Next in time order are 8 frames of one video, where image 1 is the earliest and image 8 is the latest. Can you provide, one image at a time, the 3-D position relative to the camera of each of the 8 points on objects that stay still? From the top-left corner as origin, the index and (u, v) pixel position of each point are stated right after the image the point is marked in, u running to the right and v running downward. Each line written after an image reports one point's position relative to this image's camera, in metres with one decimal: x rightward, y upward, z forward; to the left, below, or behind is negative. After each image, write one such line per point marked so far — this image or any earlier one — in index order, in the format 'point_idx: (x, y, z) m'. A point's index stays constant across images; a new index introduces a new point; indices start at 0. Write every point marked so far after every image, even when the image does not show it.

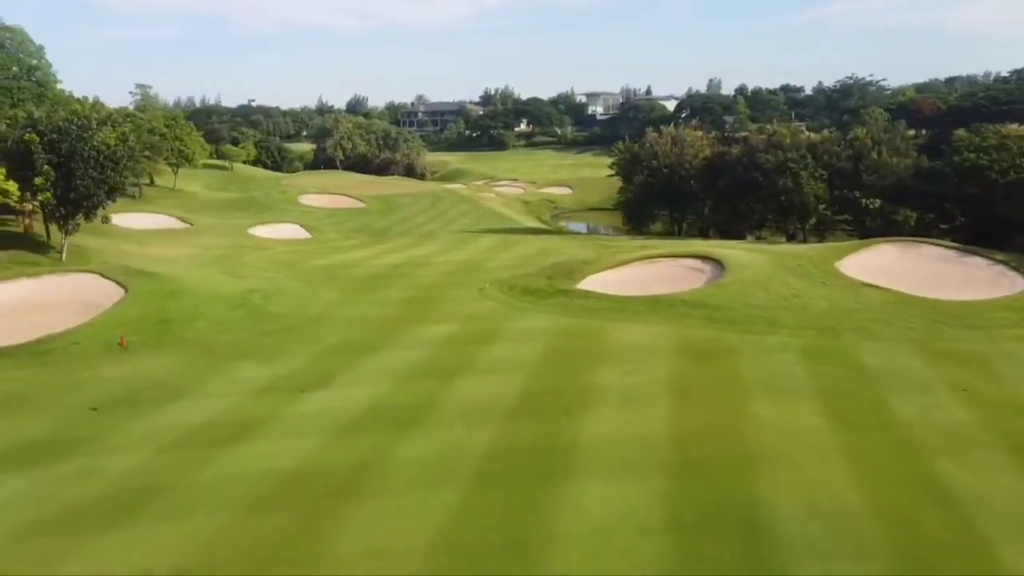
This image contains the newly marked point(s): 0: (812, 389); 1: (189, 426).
0: (+7.0, -2.4, +18.7) m
1: (-6.8, -2.9, +16.8) m
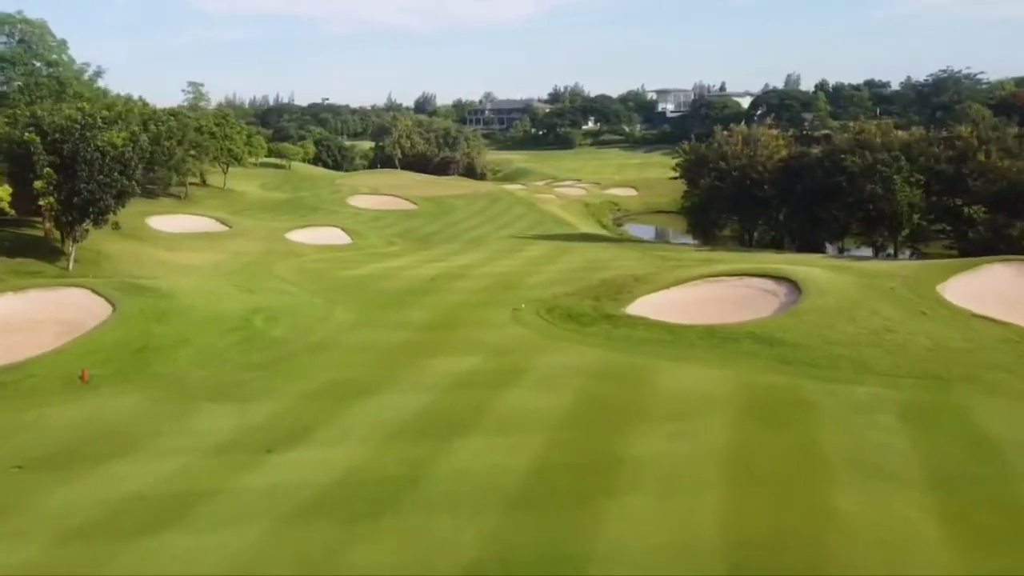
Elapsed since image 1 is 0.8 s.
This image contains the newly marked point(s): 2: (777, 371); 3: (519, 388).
0: (+7.2, -3.2, +14.2) m
1: (-6.7, -3.6, +13.5) m
2: (+6.4, -2.0, +19.4) m
3: (+0.2, -2.4, +19.1) m
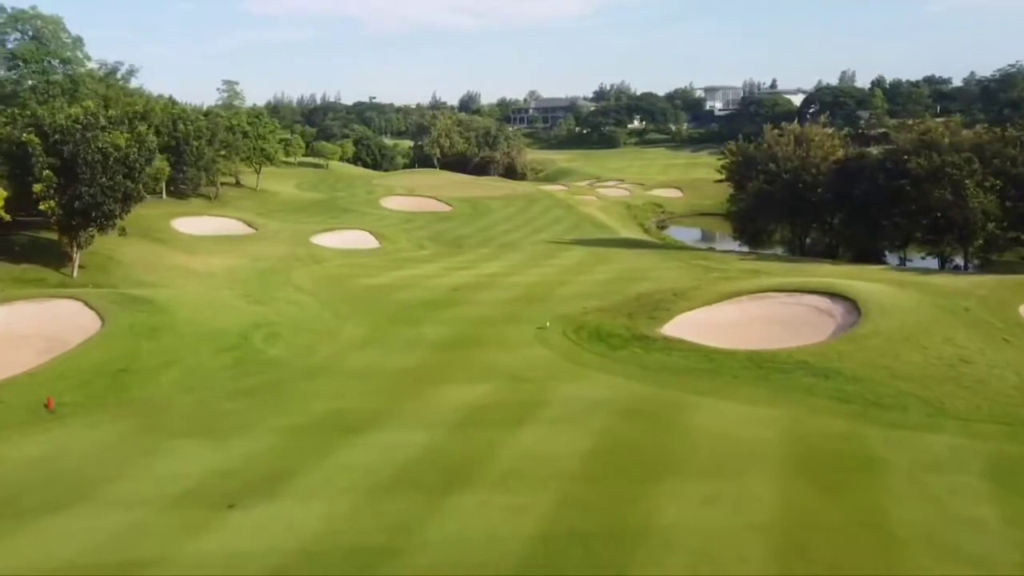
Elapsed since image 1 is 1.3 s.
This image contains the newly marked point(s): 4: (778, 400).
0: (+7.2, -3.8, +11.4) m
1: (-6.7, -4.0, +11.5) m
2: (+6.7, -2.6, +16.7) m
3: (+0.4, -2.9, +16.6) m
4: (+5.8, -2.5, +17.5) m
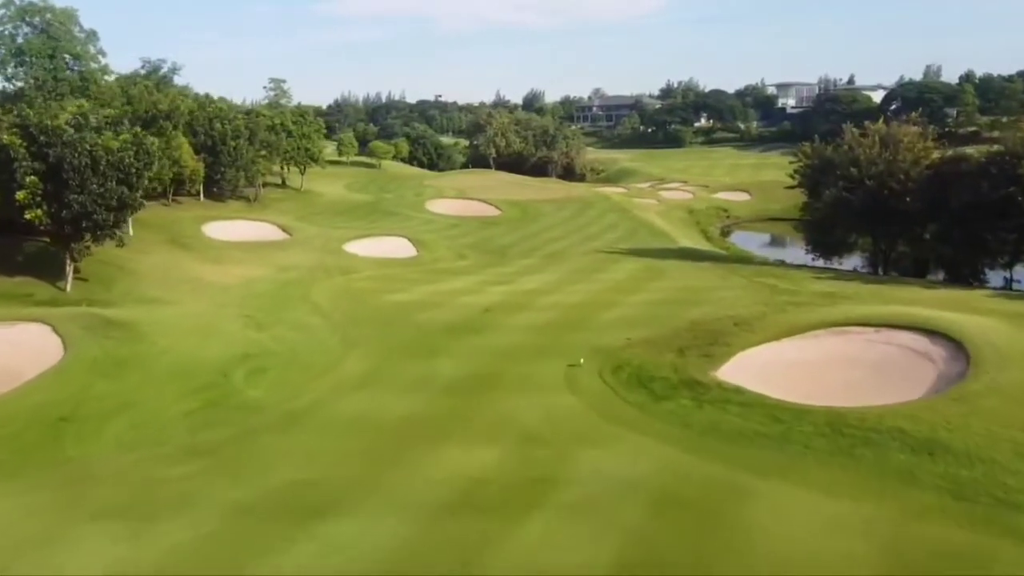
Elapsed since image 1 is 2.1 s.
0: (+6.7, -4.7, +7.1) m
1: (-7.1, -4.7, +8.3) m
2: (+6.7, -3.5, +12.4) m
3: (+0.5, -3.7, +12.9) m
4: (+5.9, -3.3, +13.3) m
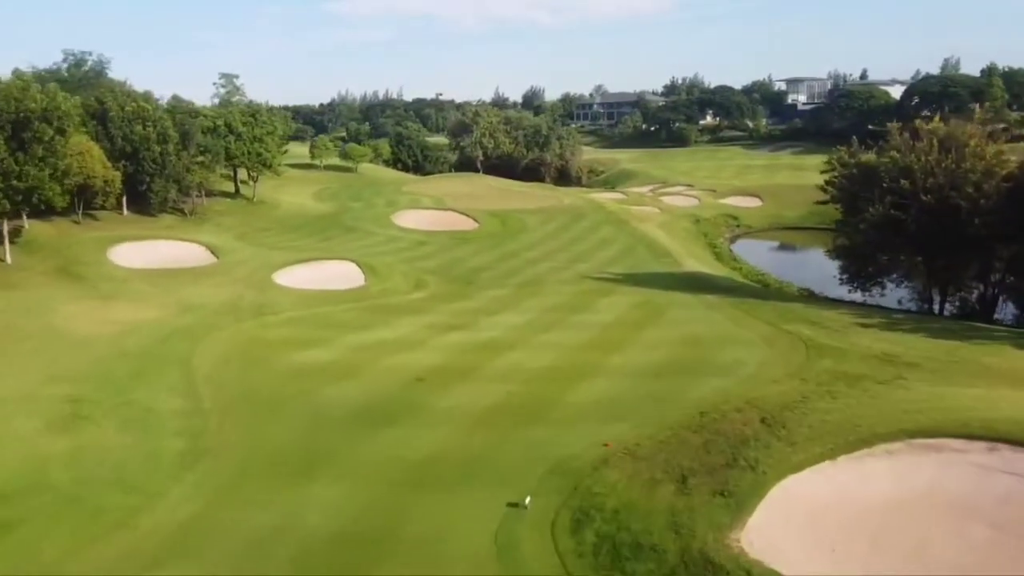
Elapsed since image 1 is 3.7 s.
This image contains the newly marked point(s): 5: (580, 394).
0: (+5.1, -6.4, -0.7) m
1: (-8.8, -6.4, +0.6) m
2: (+5.0, -5.1, +4.6) m
3: (-1.2, -5.3, +5.1) m
4: (+4.2, -5.0, +5.5) m
5: (+1.7, -2.6, +19.6) m
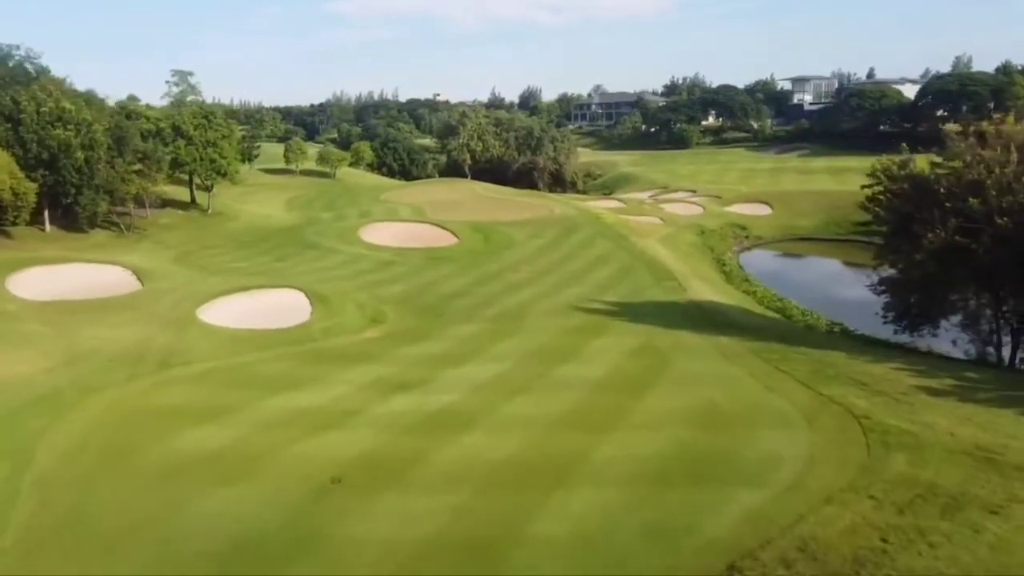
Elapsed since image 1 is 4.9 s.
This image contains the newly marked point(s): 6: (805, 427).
0: (+4.1, -7.7, -6.6) m
1: (-9.8, -7.7, -5.4) m
2: (+4.1, -6.4, -1.4) m
3: (-2.2, -6.7, -0.8) m
4: (+3.3, -6.3, -0.4) m
5: (+0.8, -3.9, +13.7) m
6: (+6.4, -3.0, +17.5) m
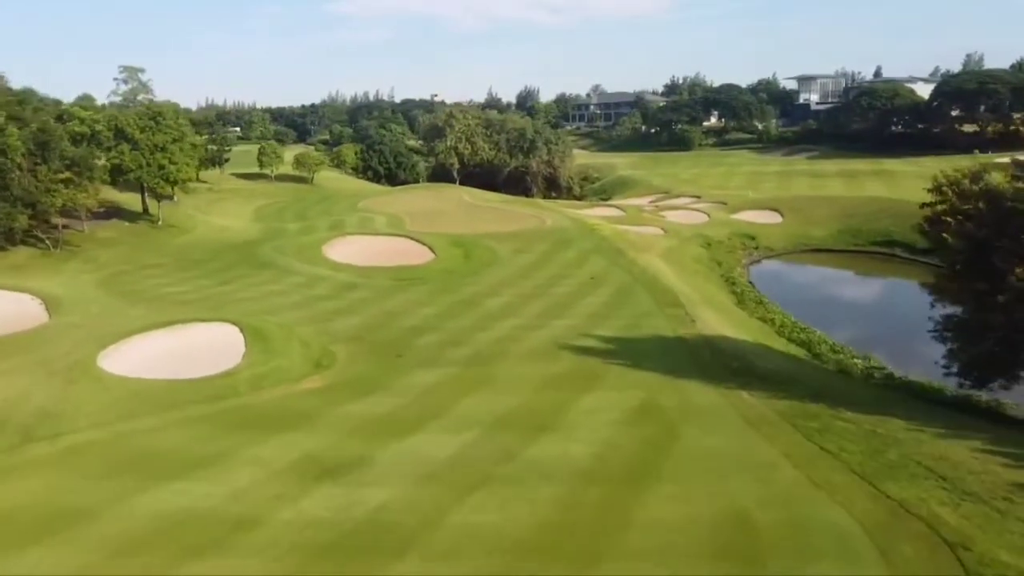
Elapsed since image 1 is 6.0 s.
0: (+3.3, -8.8, -12.0) m
1: (-10.6, -8.9, -10.7) m
2: (+3.2, -7.6, -6.7) m
3: (-3.0, -7.8, -6.2) m
4: (+2.5, -7.4, -5.8) m
5: (-0.1, -5.0, +8.4) m
6: (+5.6, -4.1, +12.2) m
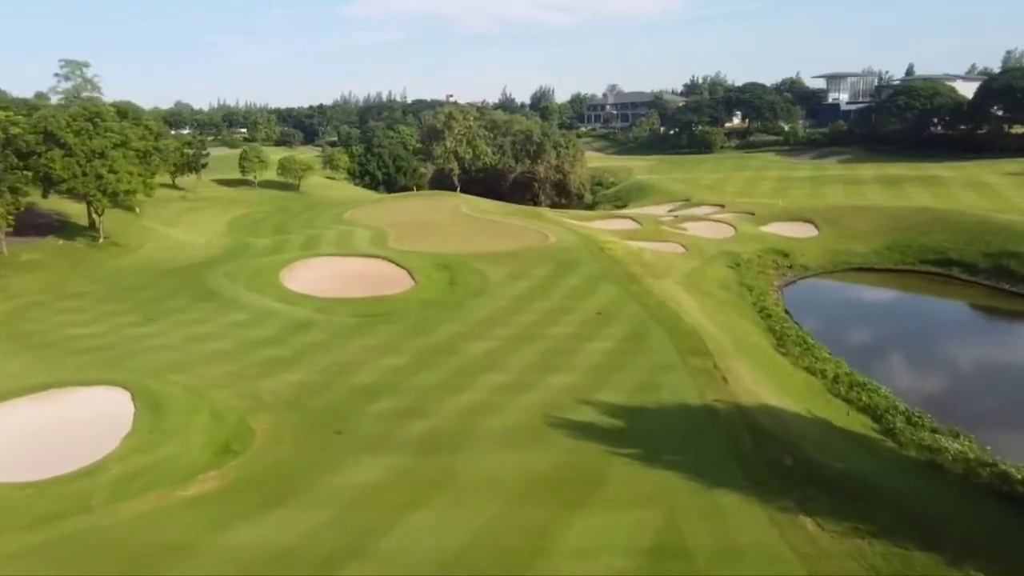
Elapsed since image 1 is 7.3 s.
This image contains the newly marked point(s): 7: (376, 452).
0: (+1.8, -10.2, -18.6) m
1: (-12.1, -10.2, -17.1) m
2: (+1.8, -9.0, -13.4) m
3: (-4.4, -9.2, -12.7) m
4: (+1.1, -8.8, -12.4) m
5: (-1.1, -6.4, +1.8) m
6: (+4.6, -5.5, +5.4) m
7: (-3.3, -3.8, +19.2) m
